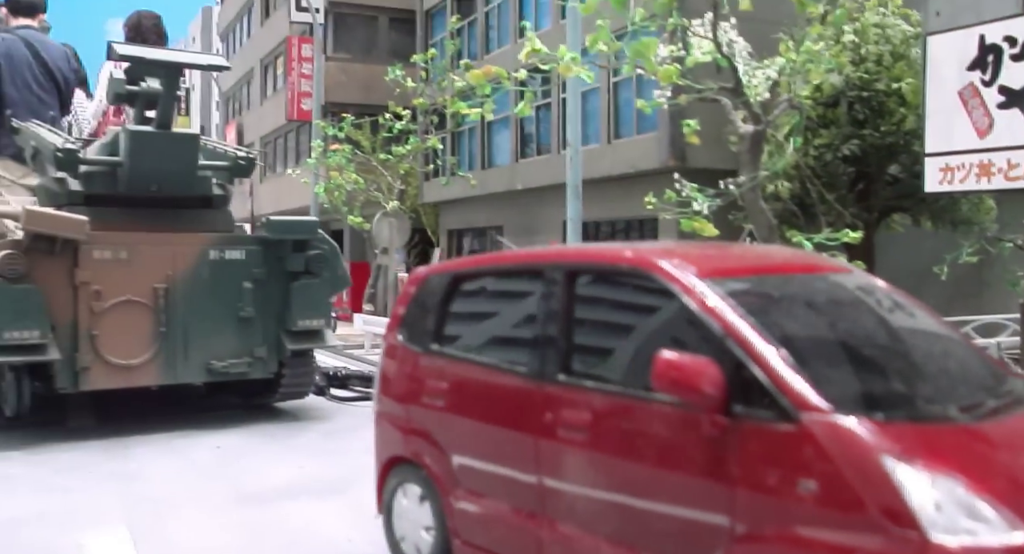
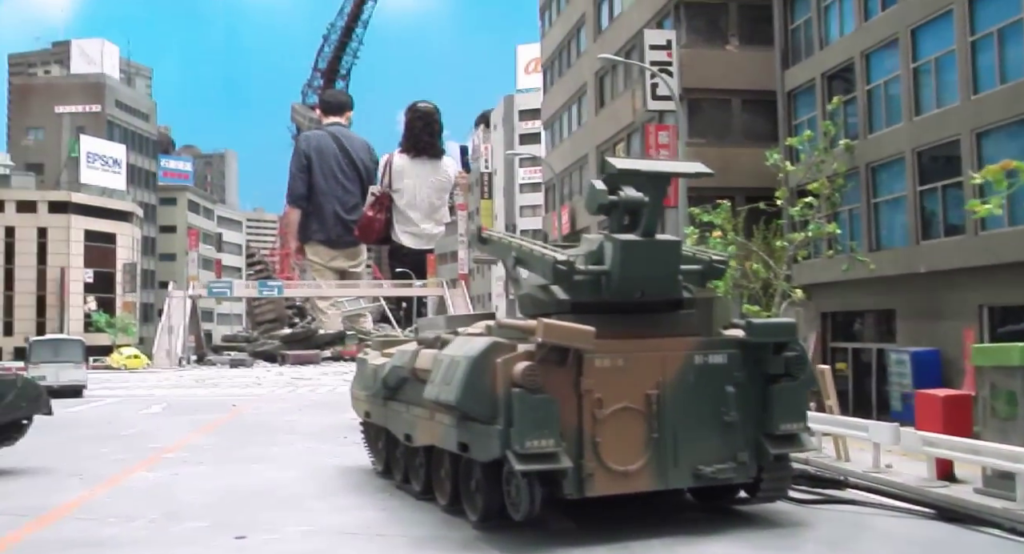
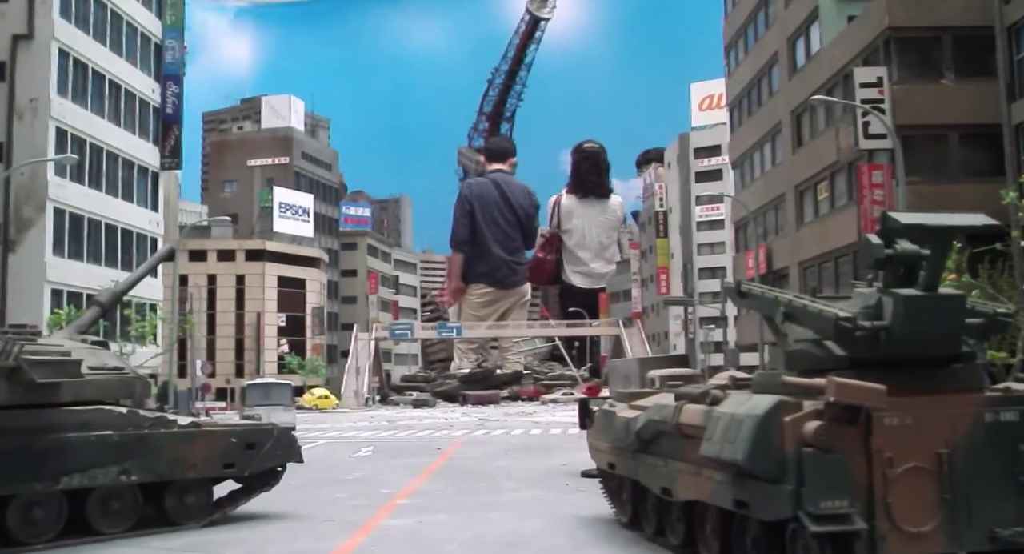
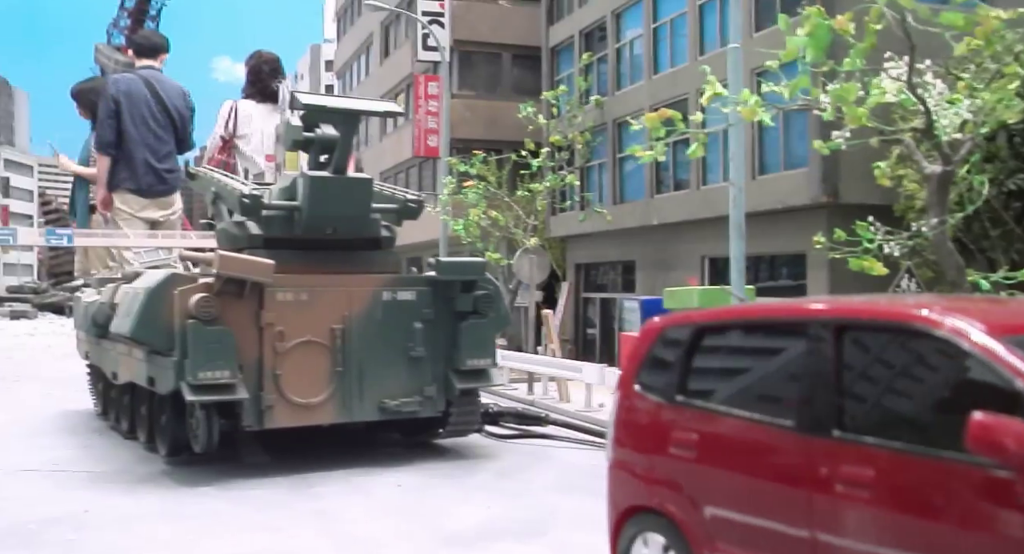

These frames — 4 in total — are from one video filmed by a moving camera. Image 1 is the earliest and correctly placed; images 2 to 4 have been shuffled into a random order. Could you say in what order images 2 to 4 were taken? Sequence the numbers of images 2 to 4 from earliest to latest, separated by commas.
4, 2, 3
